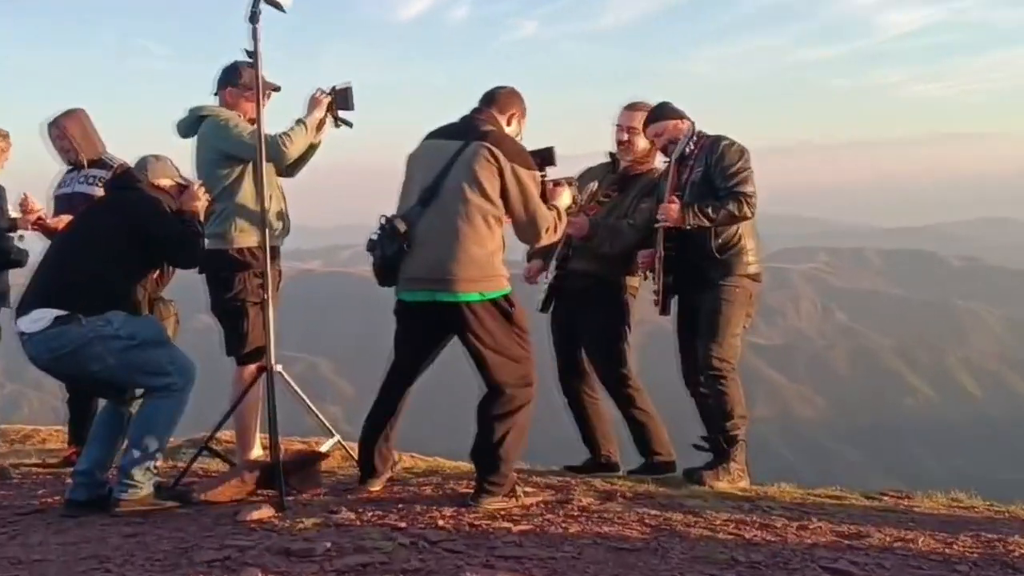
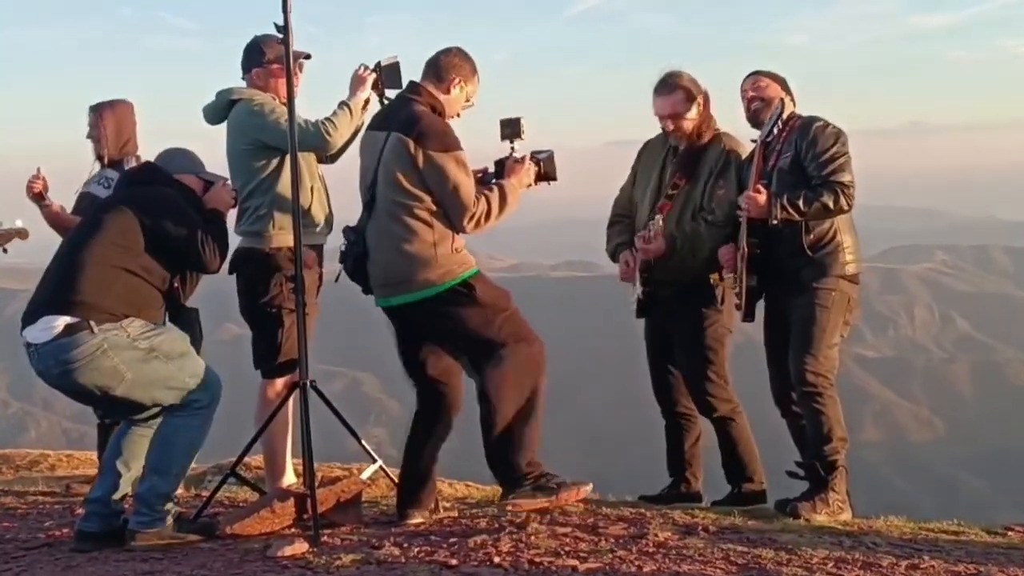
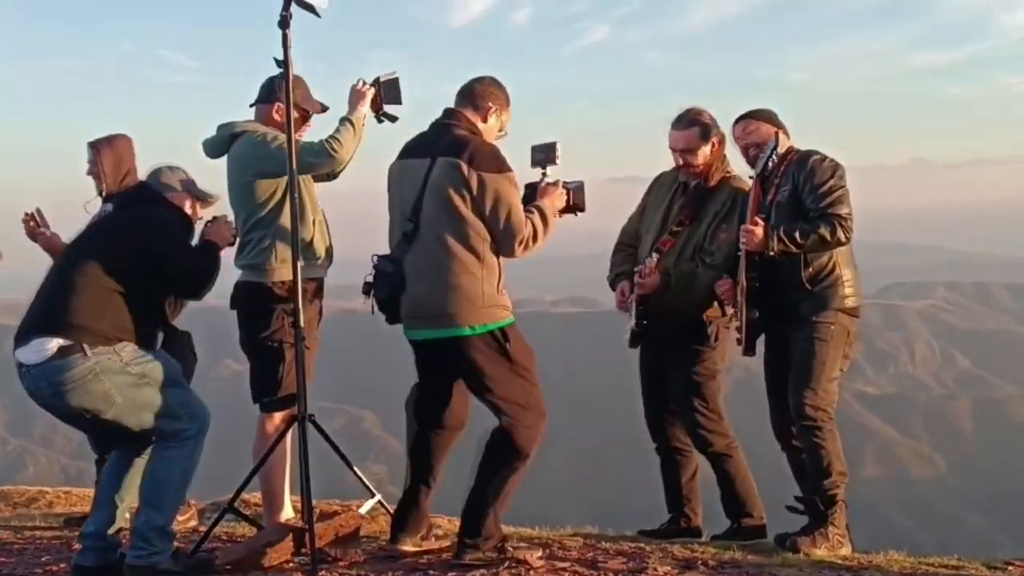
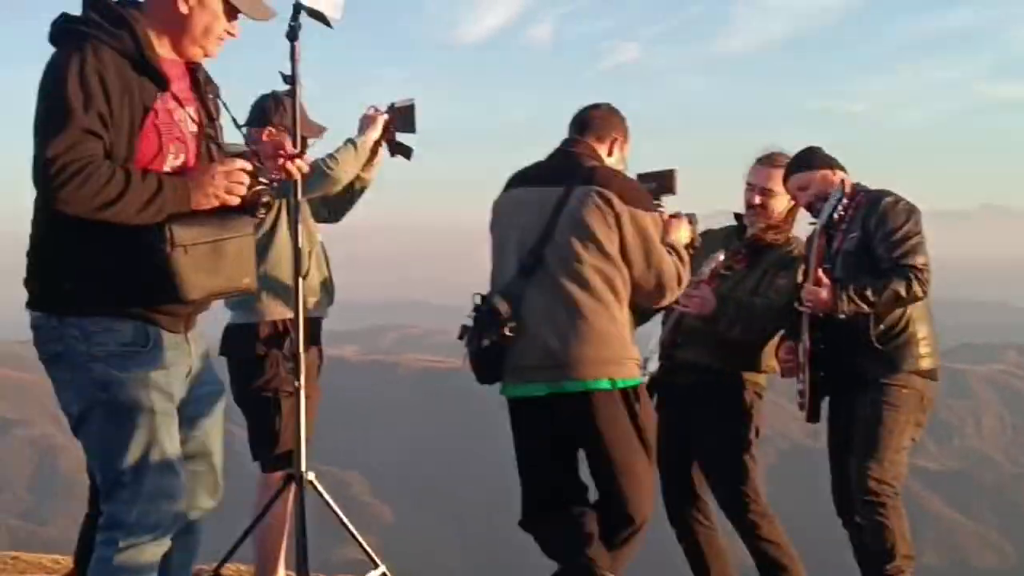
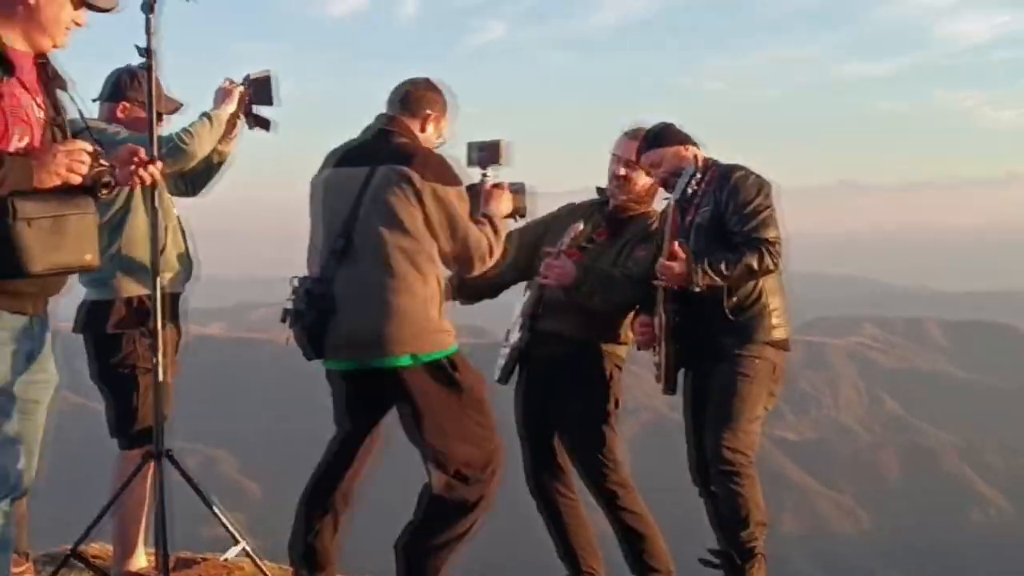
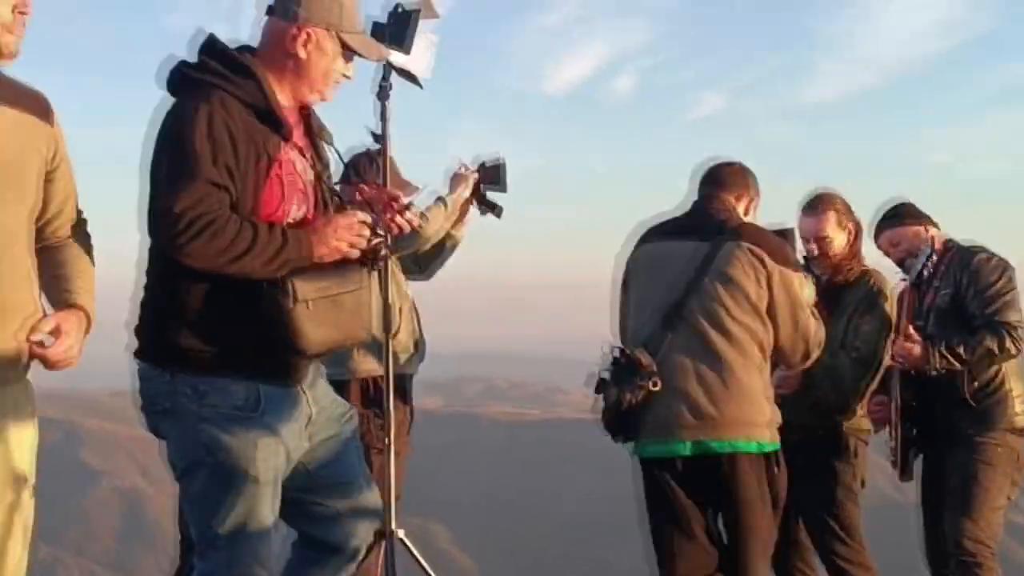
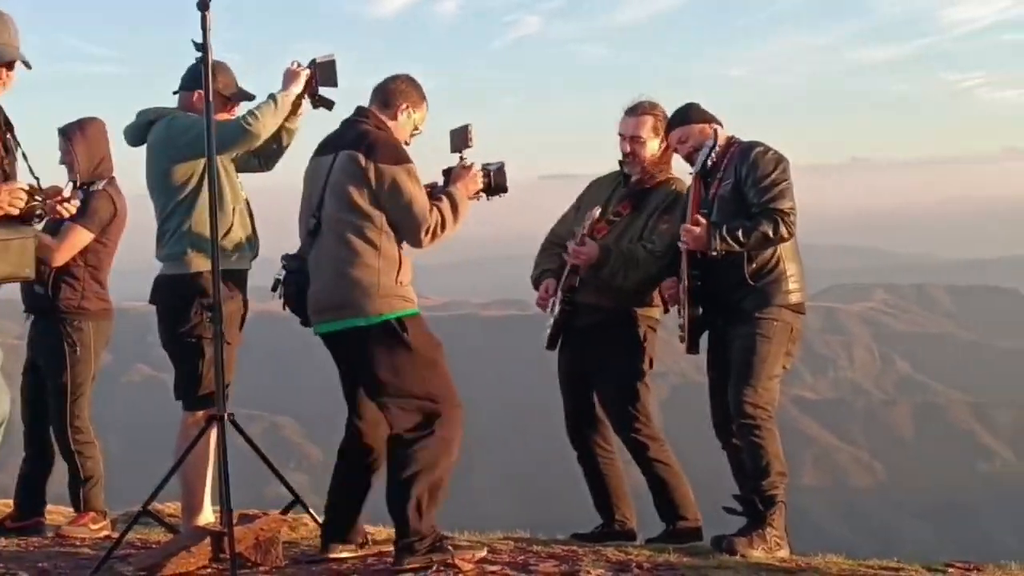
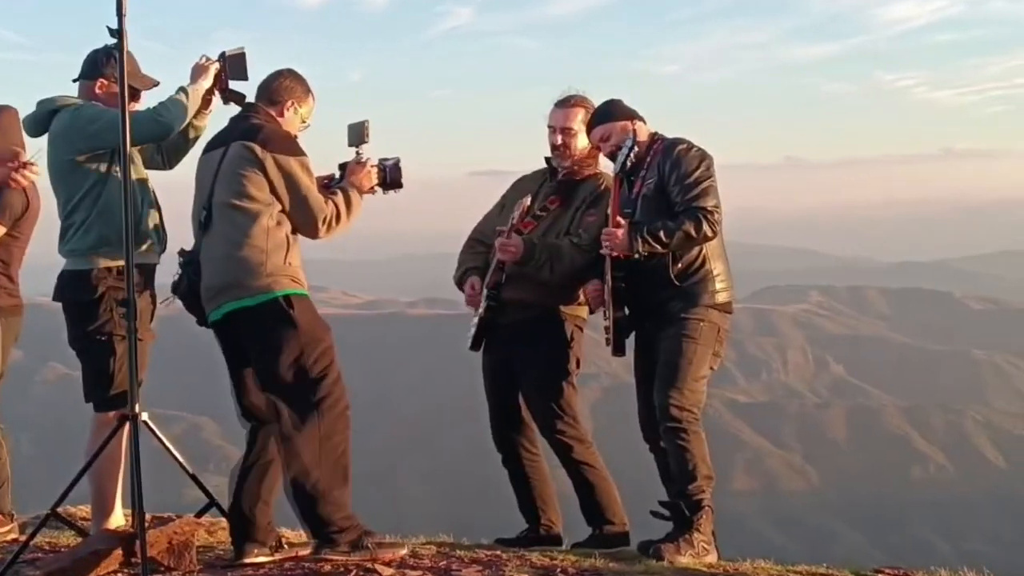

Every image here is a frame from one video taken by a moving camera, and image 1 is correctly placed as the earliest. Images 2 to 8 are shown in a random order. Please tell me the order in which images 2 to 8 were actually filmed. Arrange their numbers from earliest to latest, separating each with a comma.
2, 3, 7, 8, 5, 4, 6
